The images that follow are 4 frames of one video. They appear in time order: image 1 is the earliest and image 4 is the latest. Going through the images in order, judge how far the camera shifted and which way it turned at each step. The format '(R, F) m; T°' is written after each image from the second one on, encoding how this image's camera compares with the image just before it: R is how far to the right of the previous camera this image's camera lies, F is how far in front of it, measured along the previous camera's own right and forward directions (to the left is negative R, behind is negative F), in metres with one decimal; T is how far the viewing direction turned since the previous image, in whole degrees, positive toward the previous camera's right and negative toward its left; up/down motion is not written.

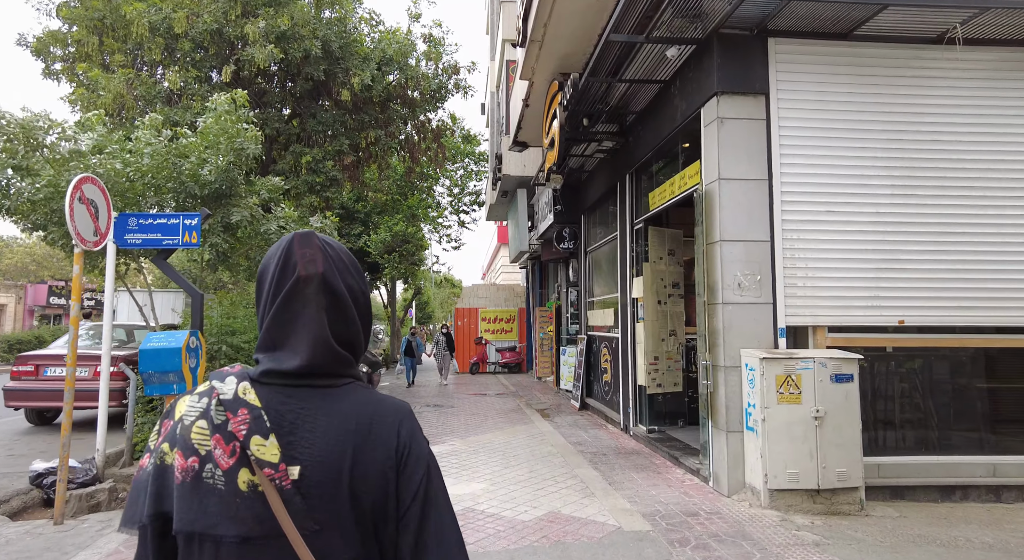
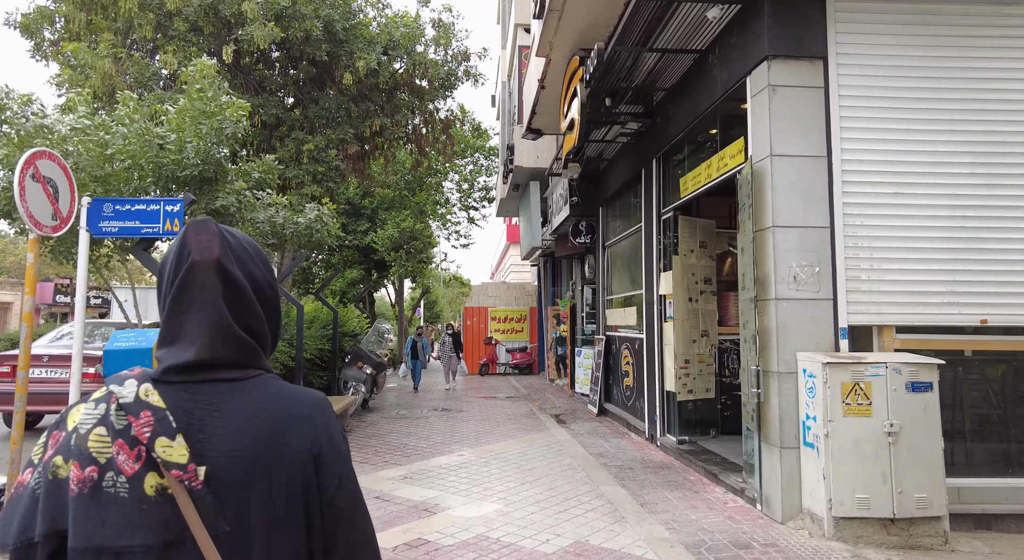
(-0.1, +0.7) m; -1°
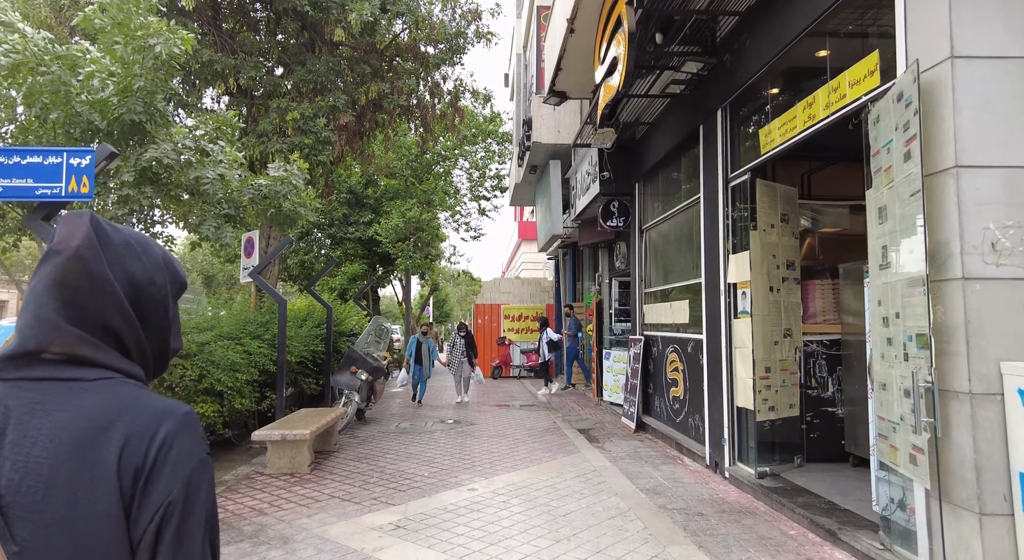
(-0.1, +1.7) m; -1°
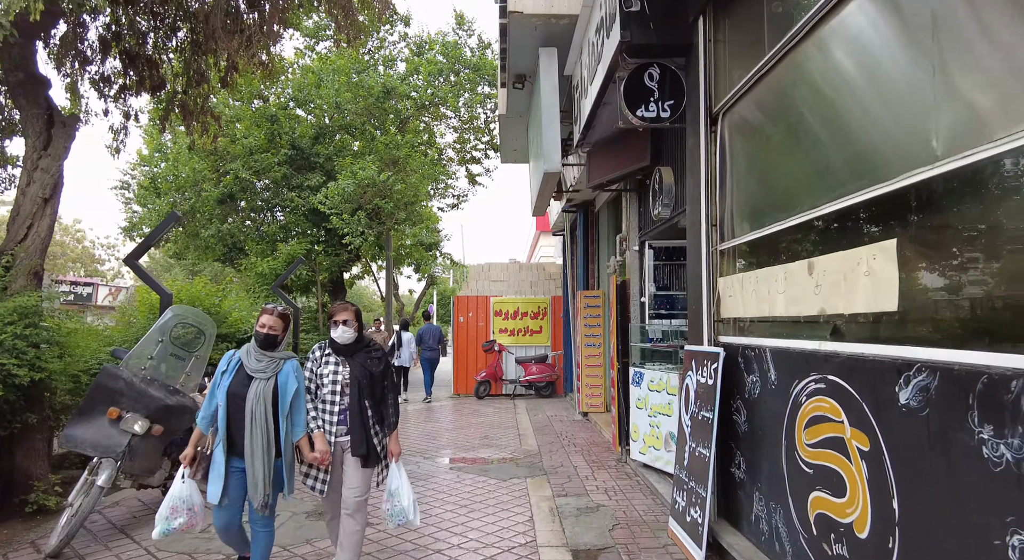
(+0.7, +5.0) m; -2°
